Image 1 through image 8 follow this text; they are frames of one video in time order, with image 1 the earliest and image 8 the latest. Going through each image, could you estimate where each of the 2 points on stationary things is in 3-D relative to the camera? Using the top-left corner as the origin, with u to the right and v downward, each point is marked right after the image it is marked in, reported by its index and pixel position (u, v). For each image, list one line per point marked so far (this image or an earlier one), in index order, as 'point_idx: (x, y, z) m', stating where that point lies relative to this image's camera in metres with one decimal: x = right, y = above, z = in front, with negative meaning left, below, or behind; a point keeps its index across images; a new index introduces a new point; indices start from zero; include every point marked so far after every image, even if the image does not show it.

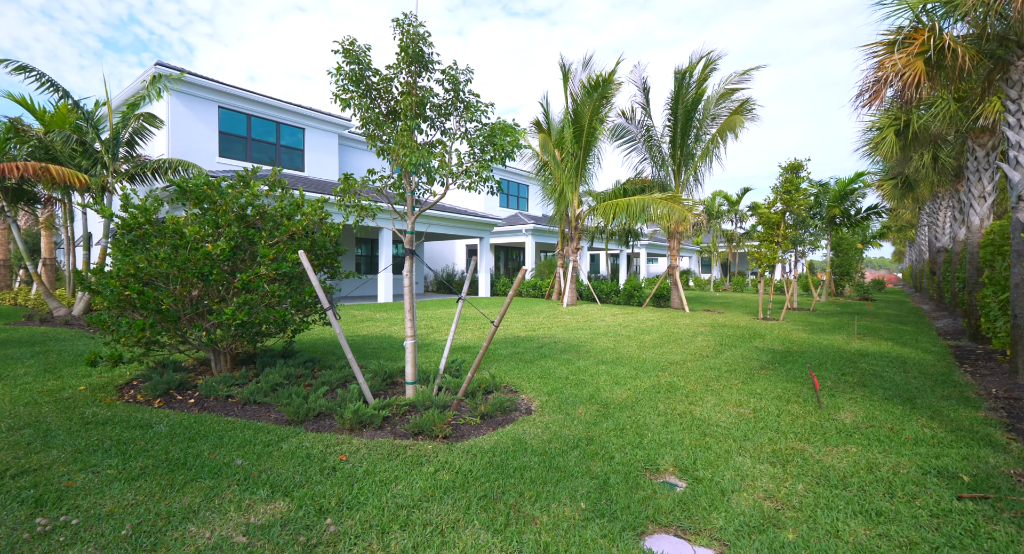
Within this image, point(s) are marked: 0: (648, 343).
0: (+2.1, -1.0, +8.1) m
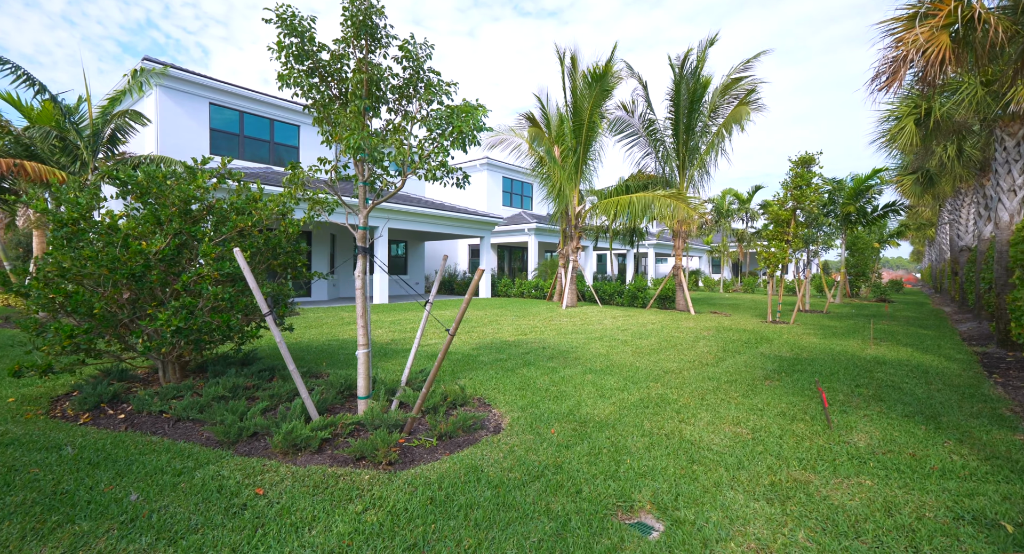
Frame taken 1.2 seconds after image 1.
0: (+1.9, -1.0, +7.5) m
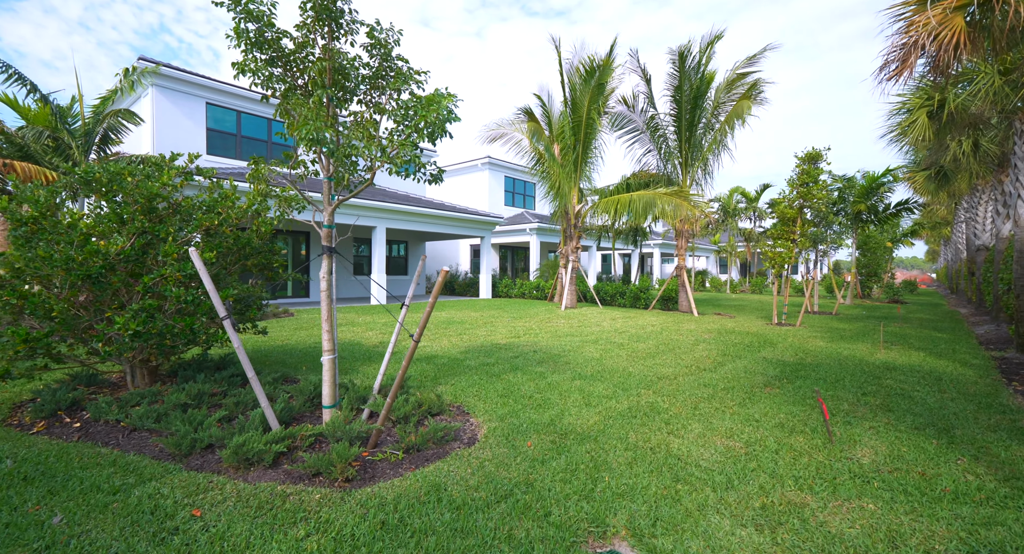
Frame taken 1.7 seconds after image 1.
0: (+1.8, -1.1, +7.2) m
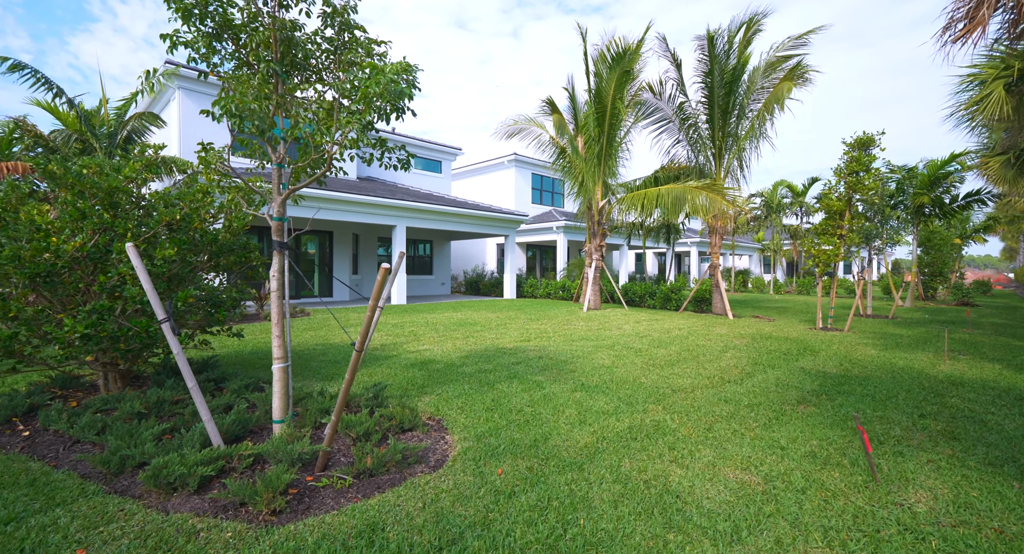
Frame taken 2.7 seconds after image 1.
0: (+1.8, -1.0, +6.5) m
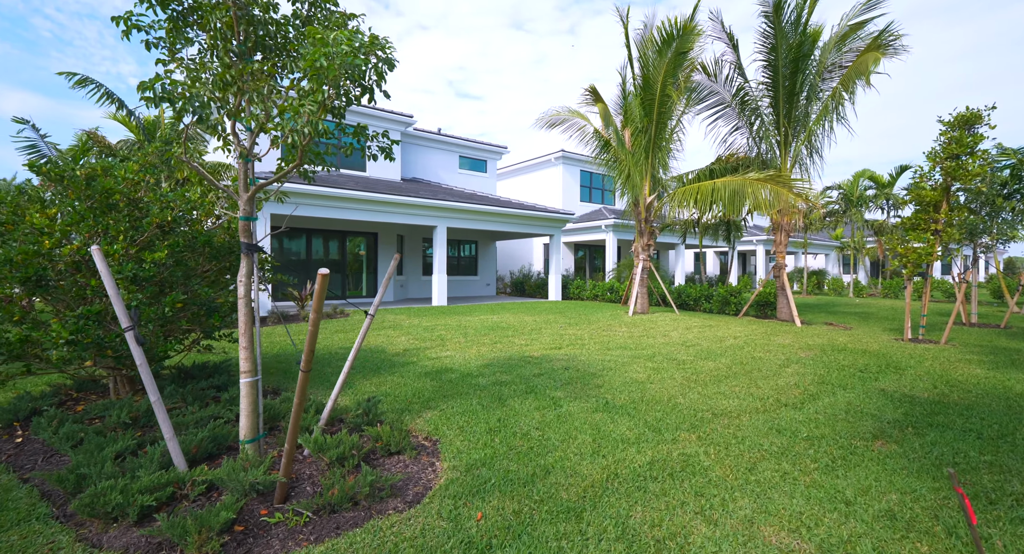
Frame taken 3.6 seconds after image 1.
0: (+2.1, -1.1, +5.7) m
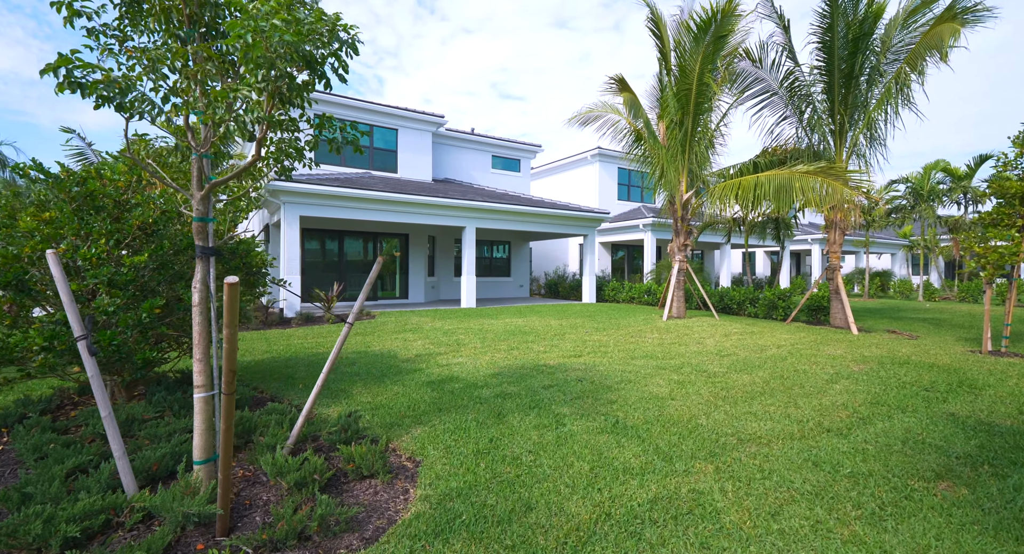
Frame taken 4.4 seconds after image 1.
0: (+2.2, -1.1, +5.0) m
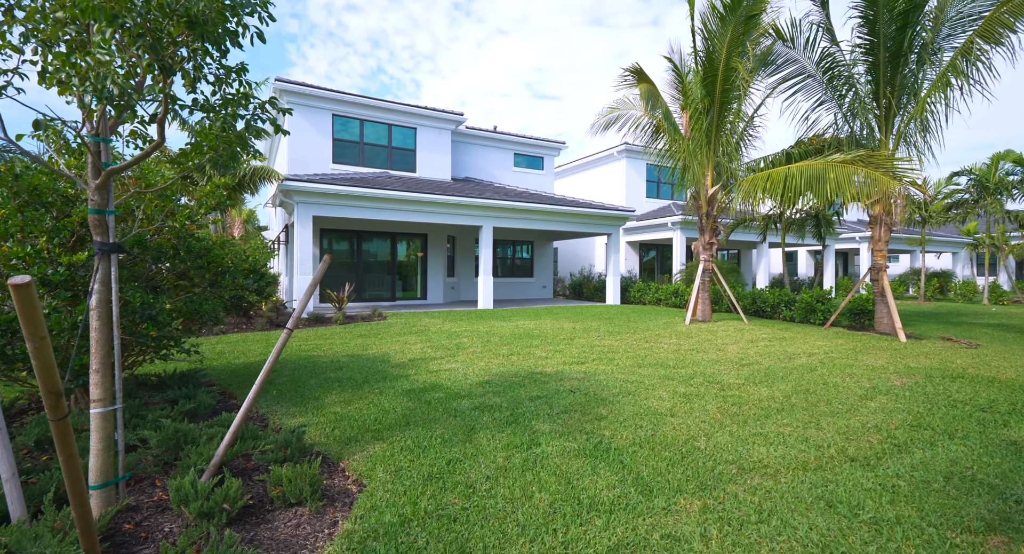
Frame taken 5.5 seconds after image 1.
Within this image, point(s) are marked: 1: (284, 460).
0: (+2.0, -1.1, +4.4) m
1: (-1.4, -1.1, +3.2) m
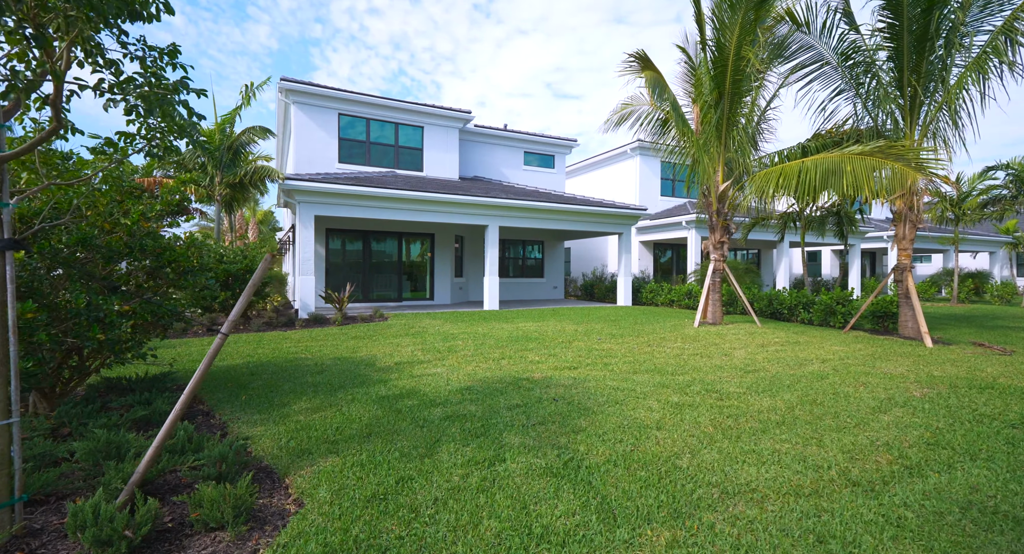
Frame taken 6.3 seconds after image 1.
0: (+1.8, -1.1, +4.0) m
1: (-1.6, -1.1, +2.9) m
